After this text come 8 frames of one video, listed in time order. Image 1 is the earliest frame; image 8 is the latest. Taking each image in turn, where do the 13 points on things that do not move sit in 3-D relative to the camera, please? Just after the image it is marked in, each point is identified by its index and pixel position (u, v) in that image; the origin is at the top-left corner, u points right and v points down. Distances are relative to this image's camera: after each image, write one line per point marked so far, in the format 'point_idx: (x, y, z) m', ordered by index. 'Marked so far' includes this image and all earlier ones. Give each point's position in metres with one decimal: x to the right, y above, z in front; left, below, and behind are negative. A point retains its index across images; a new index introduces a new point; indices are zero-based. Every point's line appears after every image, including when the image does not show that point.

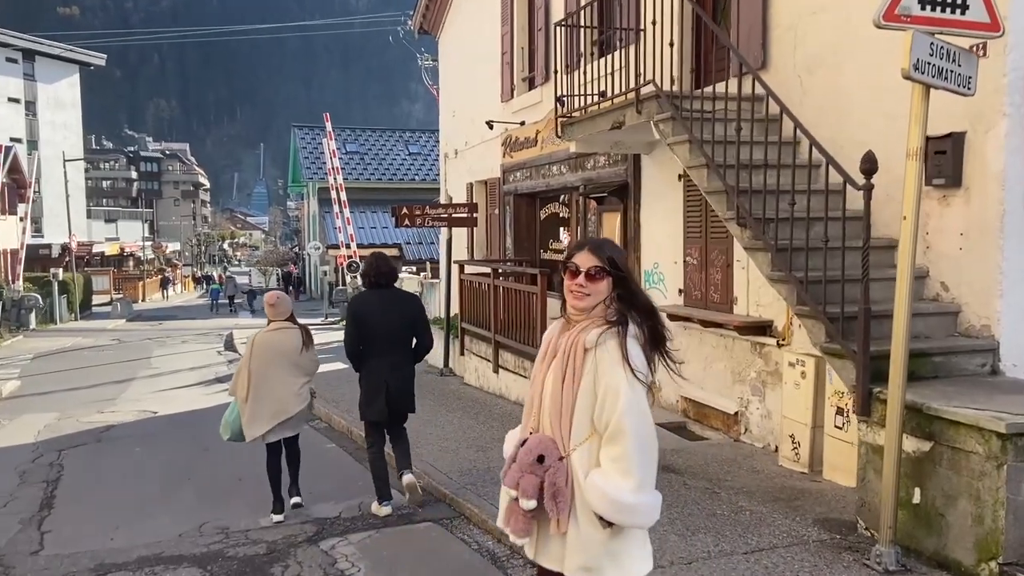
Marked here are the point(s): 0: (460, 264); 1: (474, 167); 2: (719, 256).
0: (-0.8, +0.4, +12.5) m
1: (-0.8, +2.3, +15.1) m
2: (+2.0, +0.3, +7.7) m
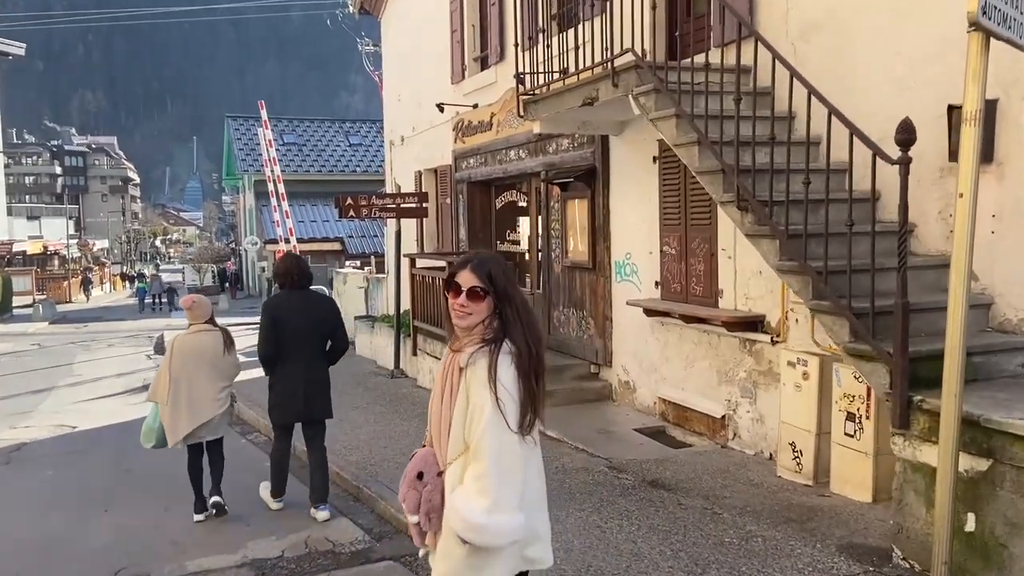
0: (-1.5, +0.4, +11.6) m
1: (-1.6, +2.4, +14.2) m
2: (+1.7, +0.4, +7.0) m
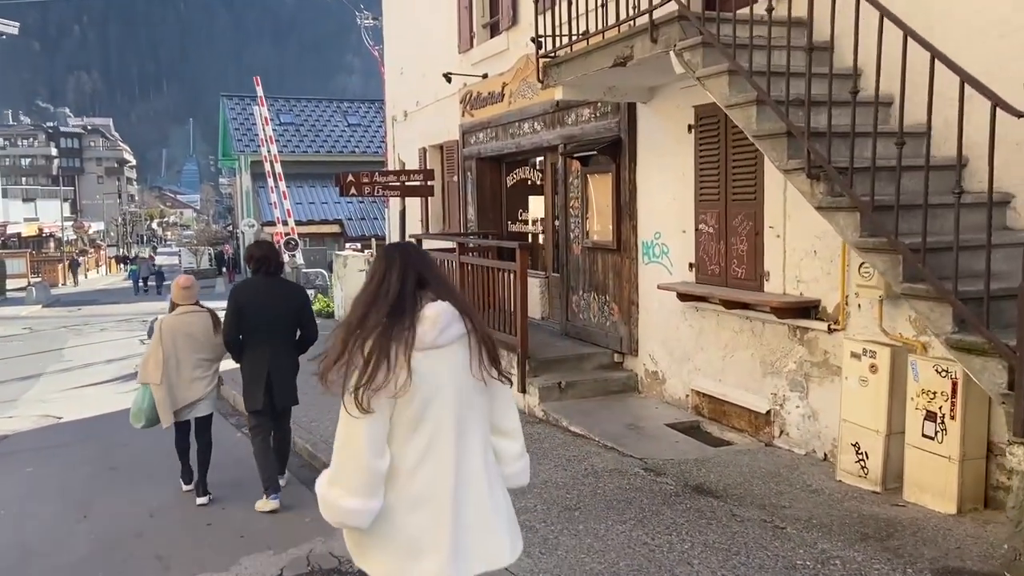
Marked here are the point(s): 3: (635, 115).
0: (-1.3, +0.7, +10.9) m
1: (-1.5, +2.7, +13.5) m
2: (+1.8, +0.5, +6.4) m
3: (+1.2, +1.7, +7.7) m
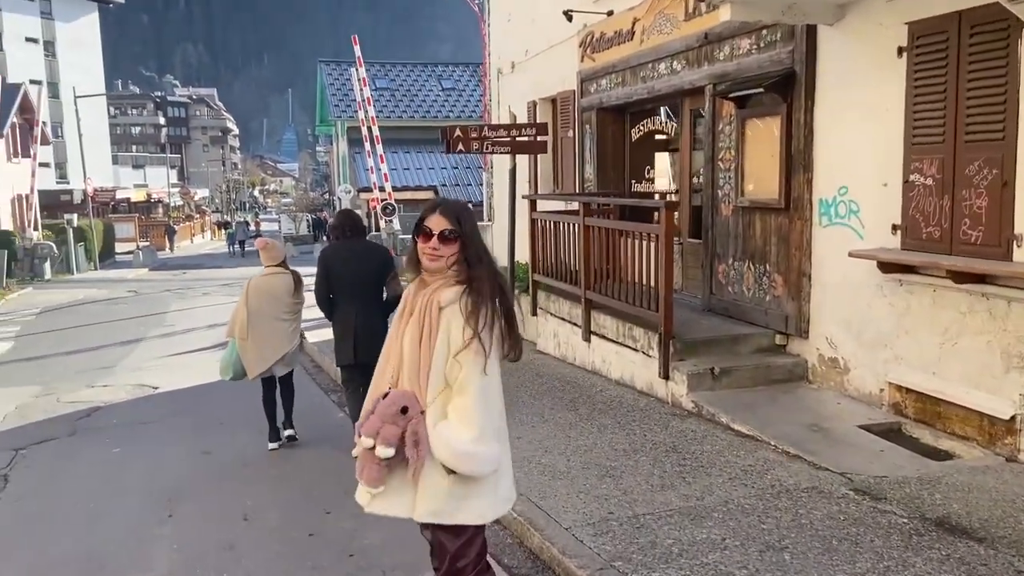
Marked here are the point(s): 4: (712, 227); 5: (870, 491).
0: (+0.2, +1.1, +9.7) m
1: (+0.4, +3.2, +12.2) m
2: (+2.9, +0.7, +4.9) m
3: (+2.4, +1.9, +6.2) m
4: (+1.9, +0.6, +7.7) m
5: (+2.0, -1.1, +4.4) m
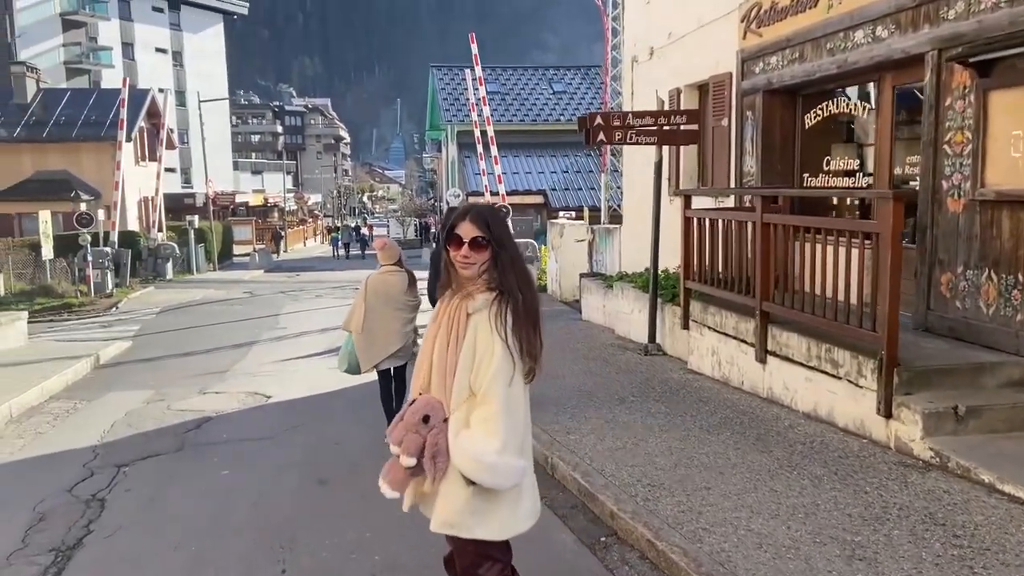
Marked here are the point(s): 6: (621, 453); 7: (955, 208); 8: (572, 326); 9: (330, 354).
0: (+1.8, +1.0, +8.4) m
1: (+2.3, +3.0, +10.9) m
2: (+3.8, +0.6, +3.3) m
3: (+3.6, +1.8, +4.7) m
4: (+3.3, +0.5, +6.2) m
5: (+2.8, -1.2, +2.9) m
6: (+0.7, -1.1, +5.4) m
7: (+3.3, +0.6, +6.0) m
8: (+1.0, -0.6, +12.8) m
9: (-2.8, -1.0, +12.2) m
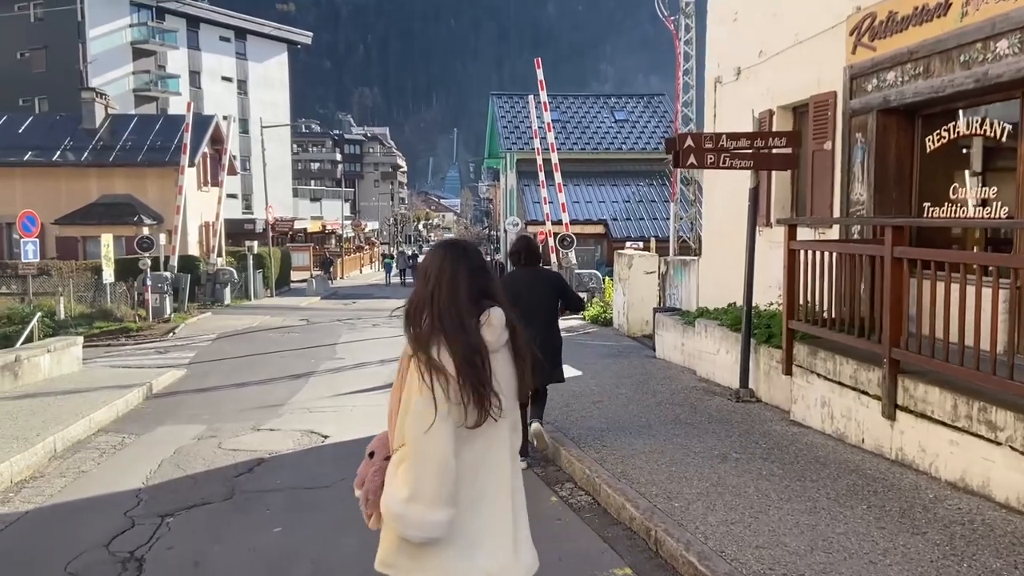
0: (+2.6, +0.6, +7.5) m
1: (+3.3, +2.5, +10.1) m
2: (+4.3, +0.4, +2.3) m
3: (+4.1, +1.6, +3.8) m
4: (+3.9, +0.2, +5.3) m
5: (+3.2, -1.4, +1.9) m
6: (+1.3, -1.4, +4.5) m
7: (+4.0, +0.3, +5.0) m
8: (+2.0, -1.1, +11.9) m
9: (-1.8, -1.5, +11.5) m
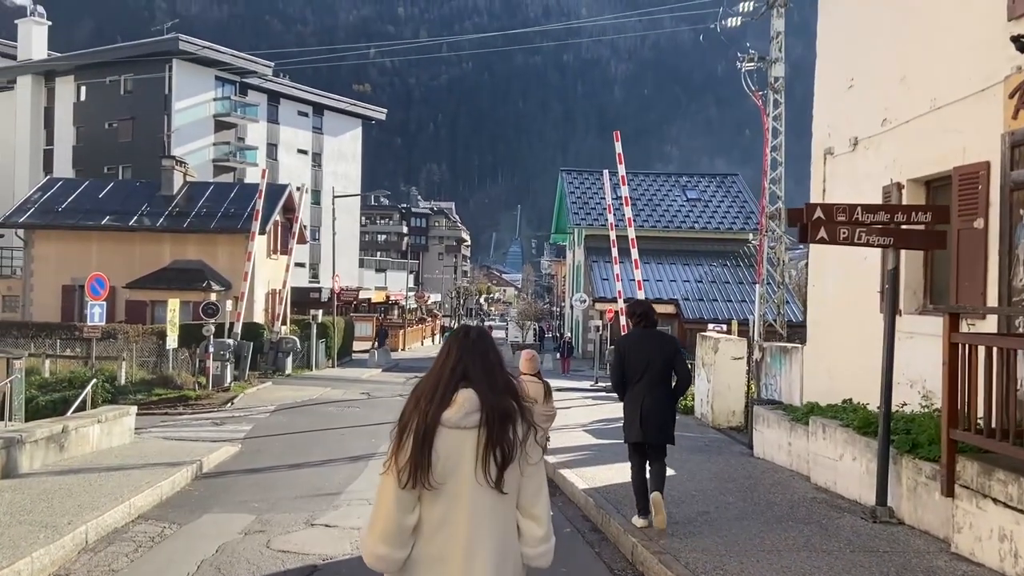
0: (+3.4, -0.2, +6.3) m
1: (+4.4, +1.5, +9.0) m
2: (+4.7, +0.1, +1.0) m
3: (+4.7, +1.1, +2.6) m
4: (+4.6, -0.5, +3.9) m
5: (+3.6, -1.7, +0.5) m
6: (+1.8, -1.8, +3.2) m
7: (+4.6, -0.3, +3.7) m
8: (+3.1, -2.3, +10.5) m
9: (-0.7, -2.5, +10.4) m
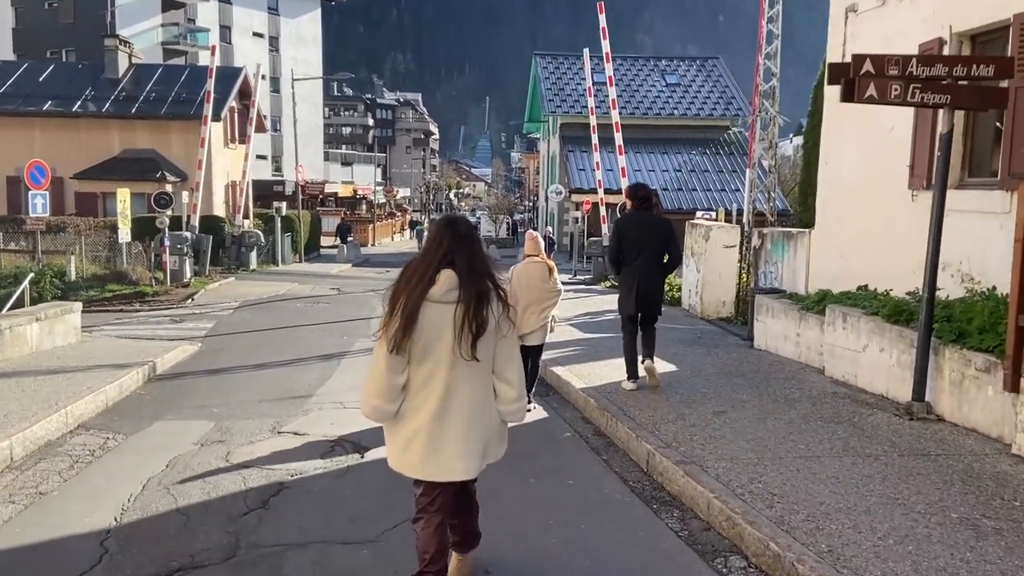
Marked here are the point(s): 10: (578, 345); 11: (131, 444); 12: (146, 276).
0: (+3.4, +0.7, +5.4) m
1: (+4.3, +2.7, +7.8) m
2: (+4.9, +0.3, +0.1) m
3: (+4.8, +1.5, +1.5) m
4: (+4.6, +0.2, +3.1) m
5: (+3.8, -1.5, -0.2) m
6: (+1.9, -1.3, +2.4) m
7: (+4.7, +0.3, +2.8) m
8: (+2.9, -0.9, +9.8) m
9: (-0.9, -1.1, +9.6) m
10: (+0.9, -0.8, +10.8) m
11: (-3.1, -1.3, +6.5) m
12: (-8.6, +0.3, +18.7) m
